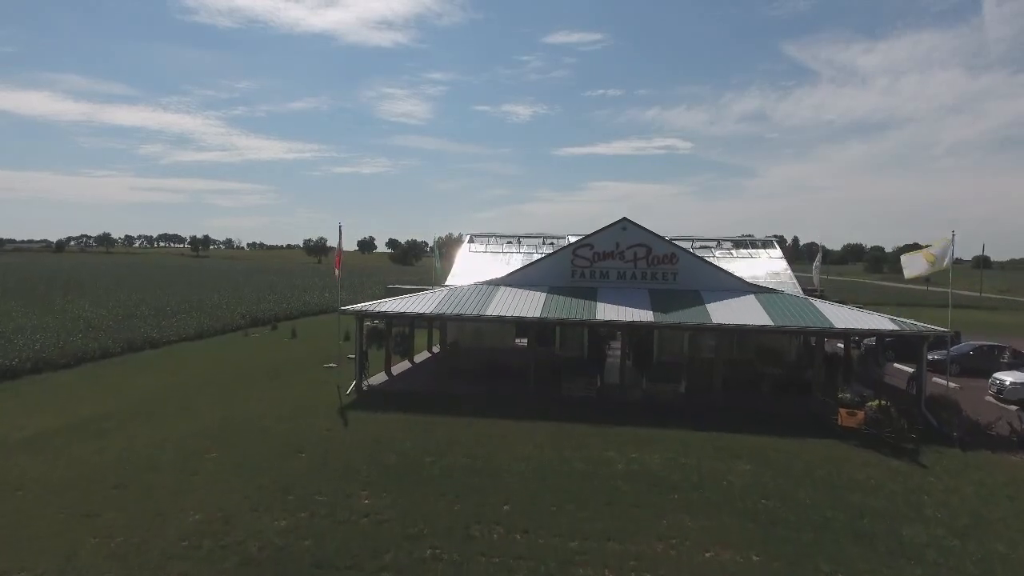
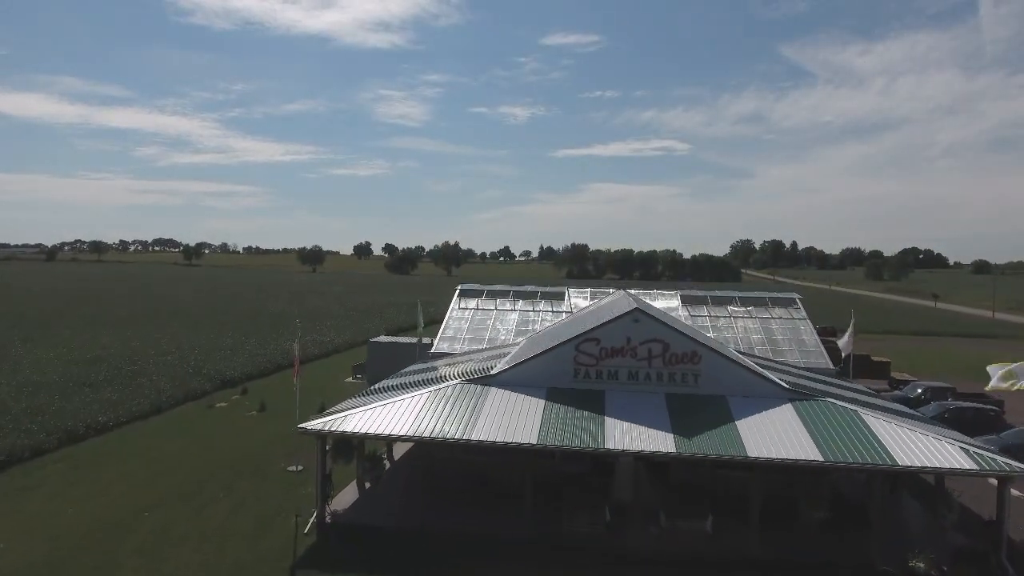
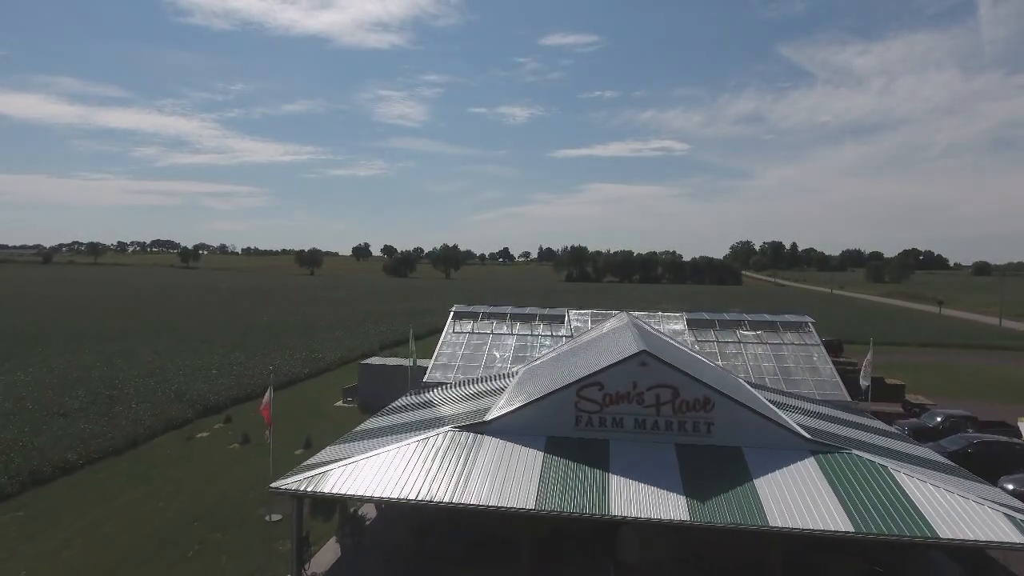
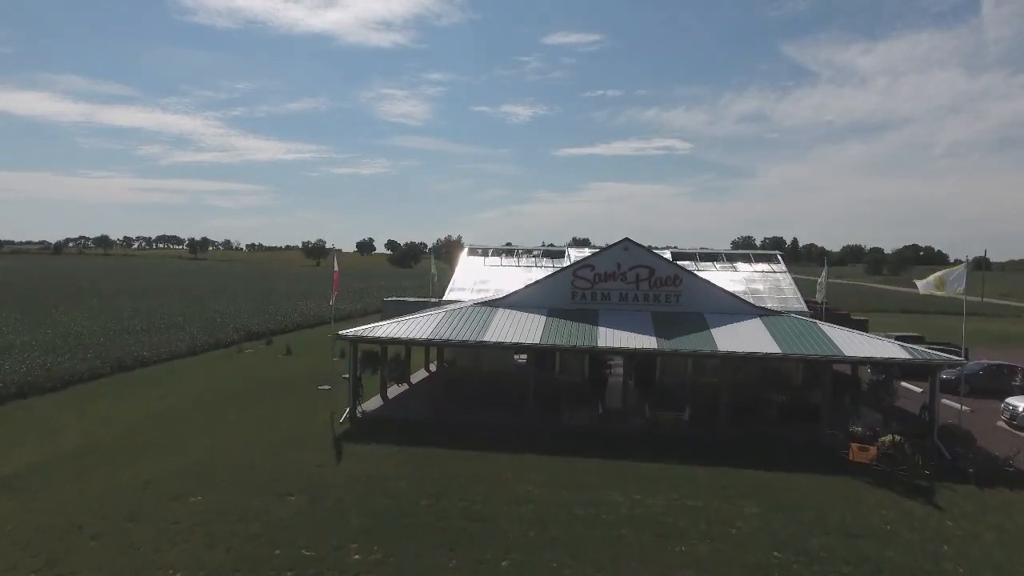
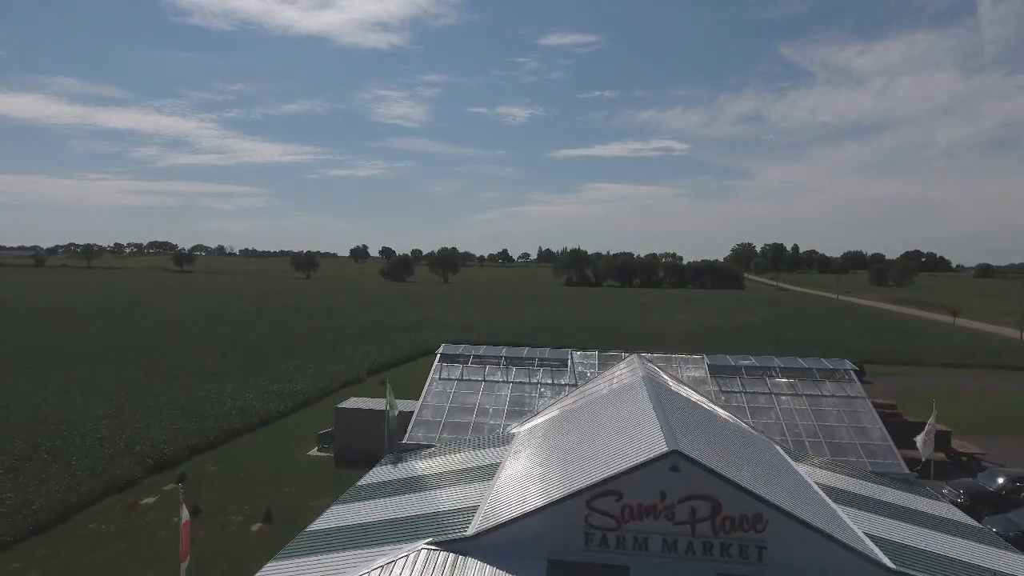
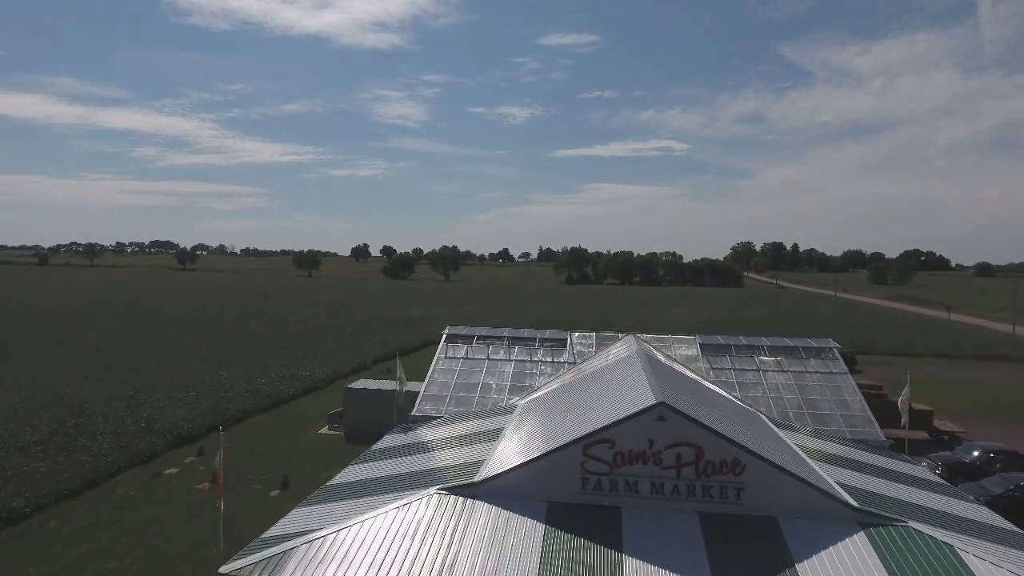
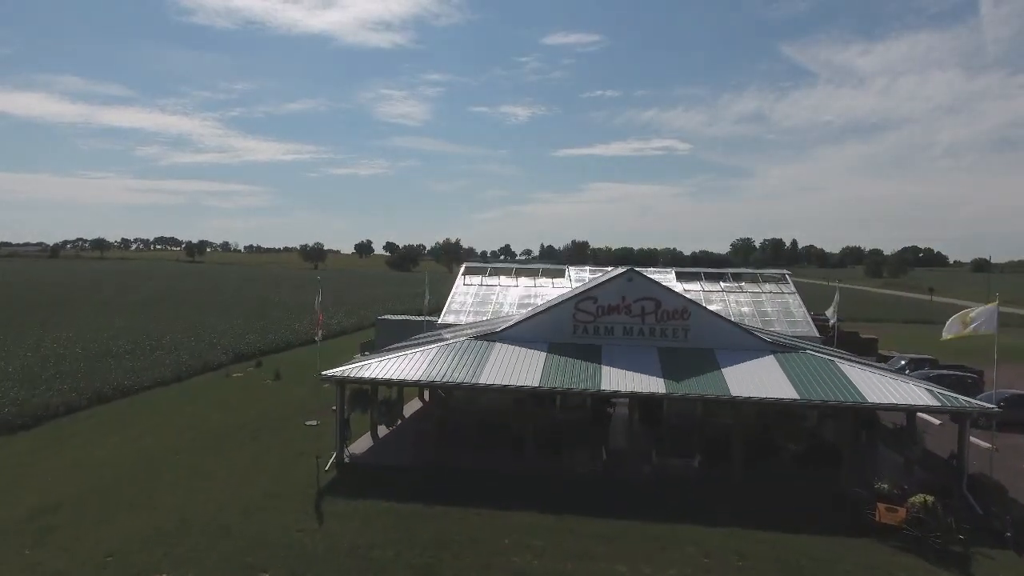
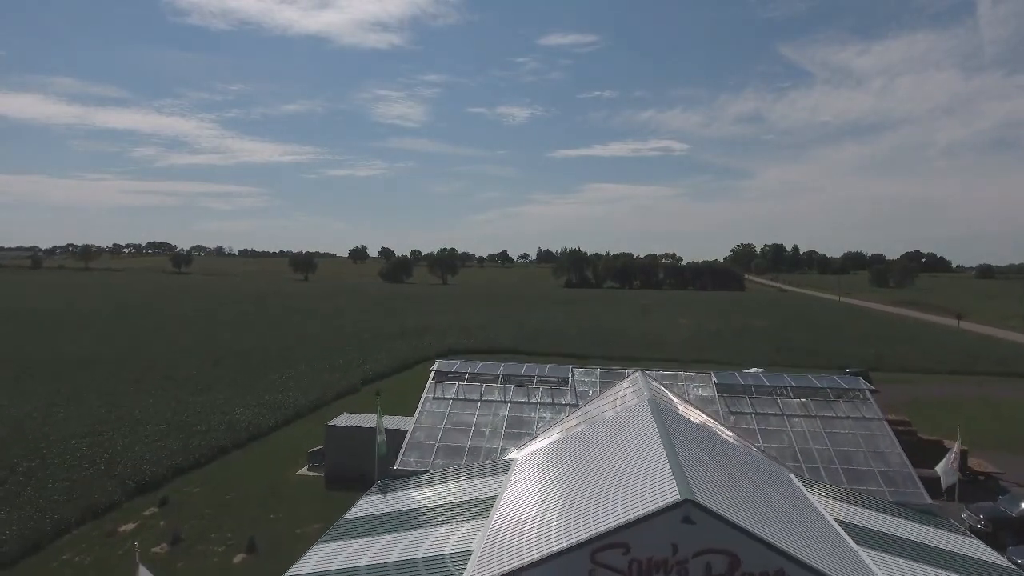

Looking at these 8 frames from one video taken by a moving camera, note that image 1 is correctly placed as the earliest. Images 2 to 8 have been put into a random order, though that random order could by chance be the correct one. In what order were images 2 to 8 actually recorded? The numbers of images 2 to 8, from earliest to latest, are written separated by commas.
4, 7, 2, 3, 6, 5, 8
